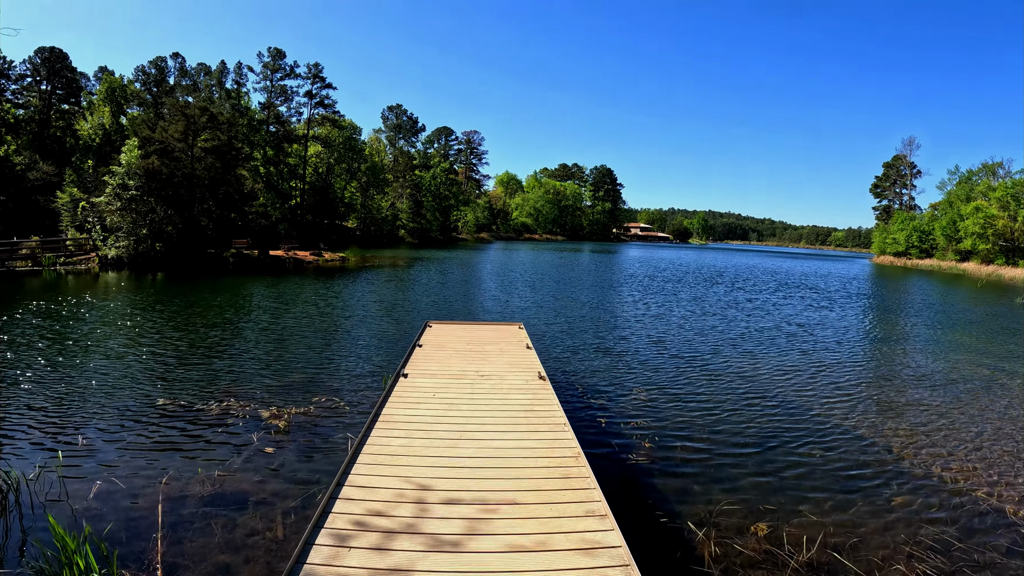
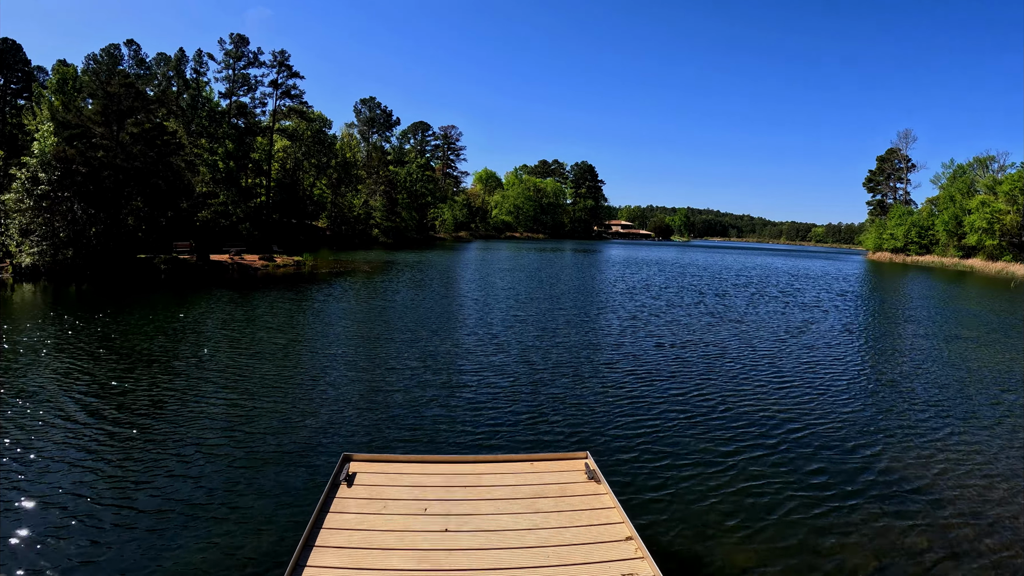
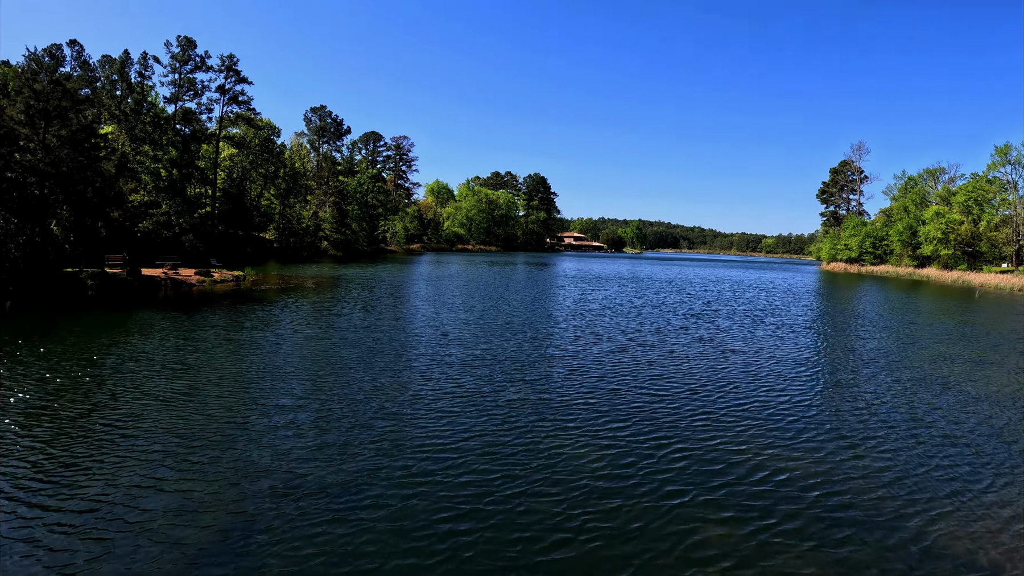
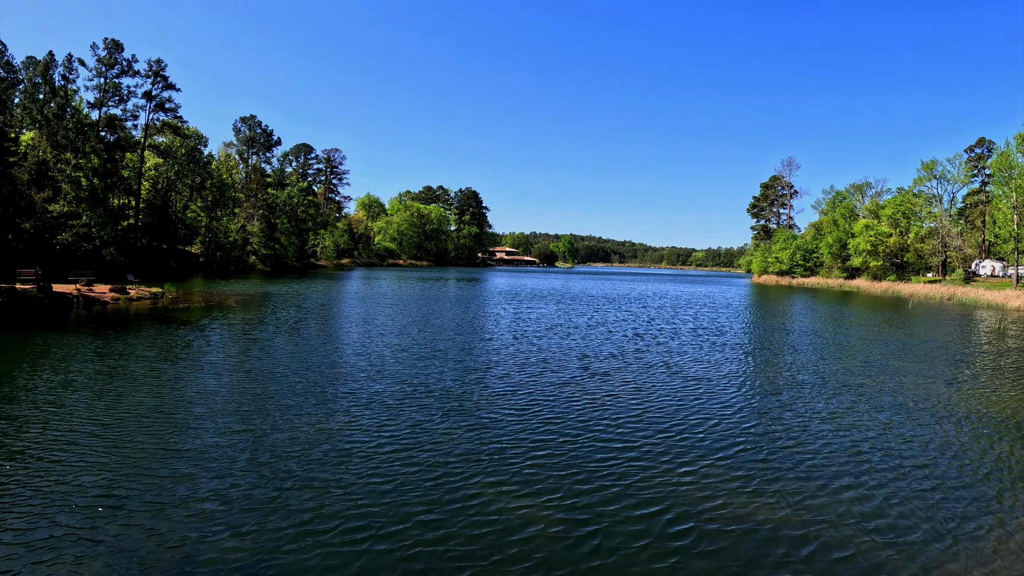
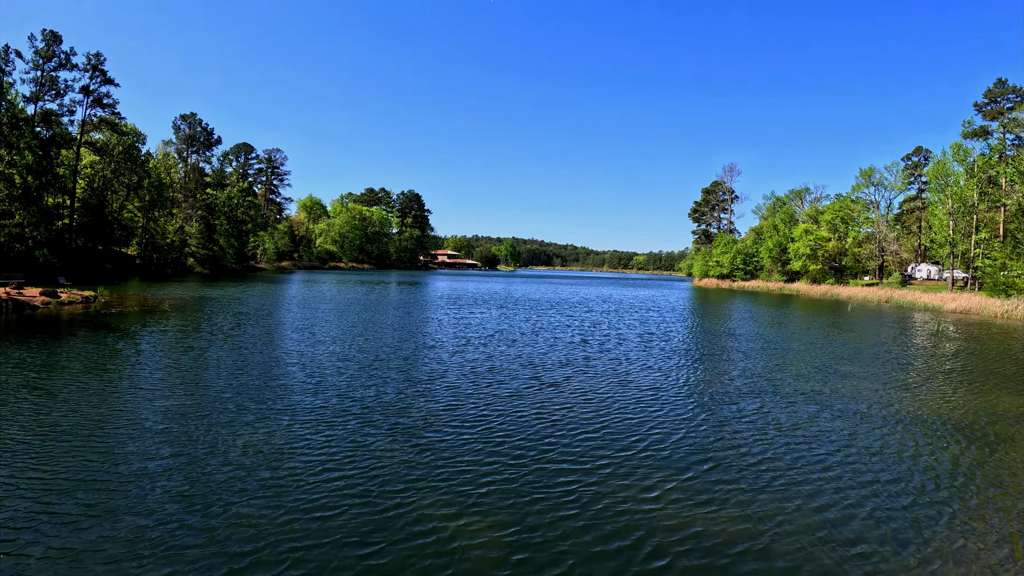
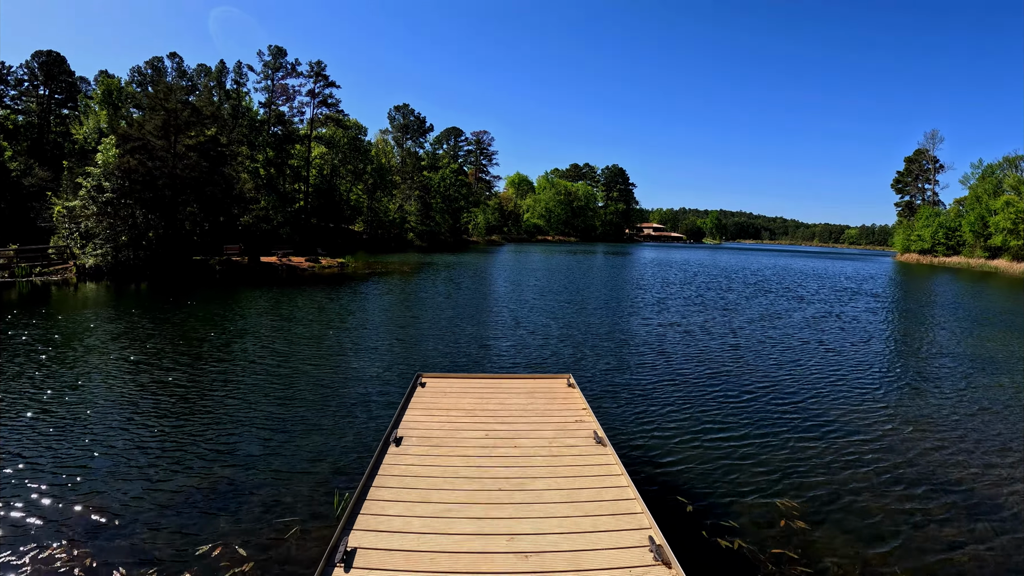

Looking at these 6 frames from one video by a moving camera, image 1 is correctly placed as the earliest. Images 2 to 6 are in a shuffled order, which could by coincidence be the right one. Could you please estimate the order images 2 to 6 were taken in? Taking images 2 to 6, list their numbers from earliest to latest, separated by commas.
6, 2, 3, 4, 5
